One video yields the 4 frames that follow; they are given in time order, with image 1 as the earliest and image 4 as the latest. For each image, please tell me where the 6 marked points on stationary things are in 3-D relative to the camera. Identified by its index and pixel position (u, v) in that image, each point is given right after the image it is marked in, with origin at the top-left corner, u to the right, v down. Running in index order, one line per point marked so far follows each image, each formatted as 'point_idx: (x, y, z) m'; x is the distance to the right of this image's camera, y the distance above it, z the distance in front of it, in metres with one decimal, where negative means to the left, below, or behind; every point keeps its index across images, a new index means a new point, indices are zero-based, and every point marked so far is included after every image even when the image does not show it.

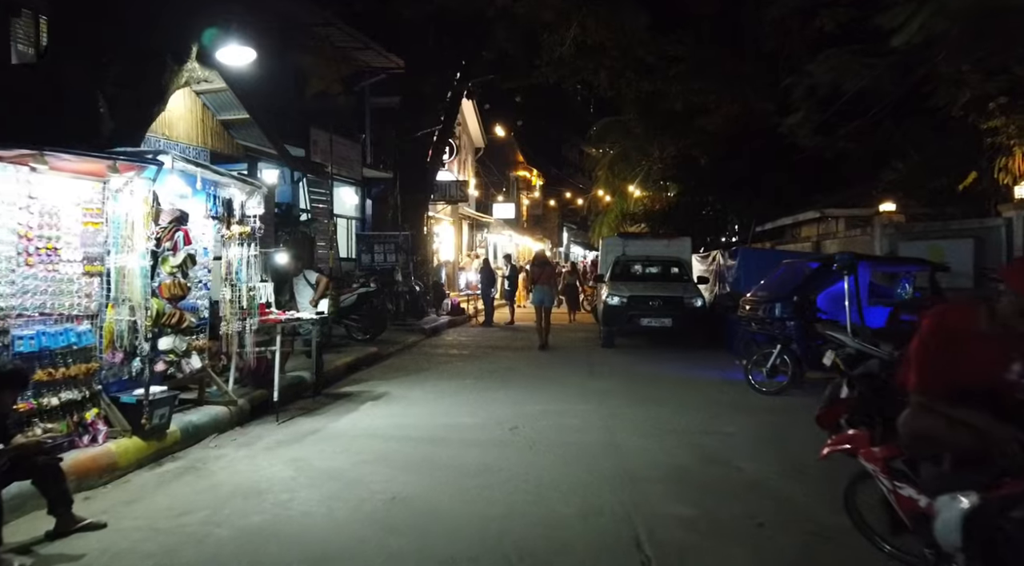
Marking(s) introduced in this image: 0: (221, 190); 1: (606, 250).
0: (-2.7, +0.9, +7.1) m
1: (+2.1, +0.7, +17.1) m
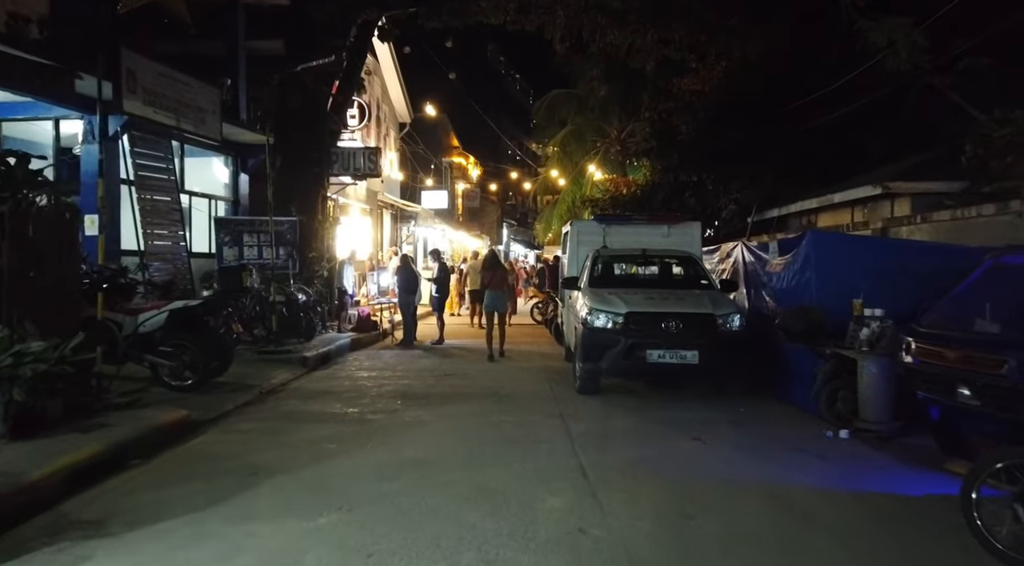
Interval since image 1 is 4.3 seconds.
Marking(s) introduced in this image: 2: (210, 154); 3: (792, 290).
0: (-3.0, +0.8, +1.3) m
1: (+1.0, +0.6, +11.7) m
2: (-6.1, +2.6, +15.3) m
3: (+3.1, -0.1, +8.5) m
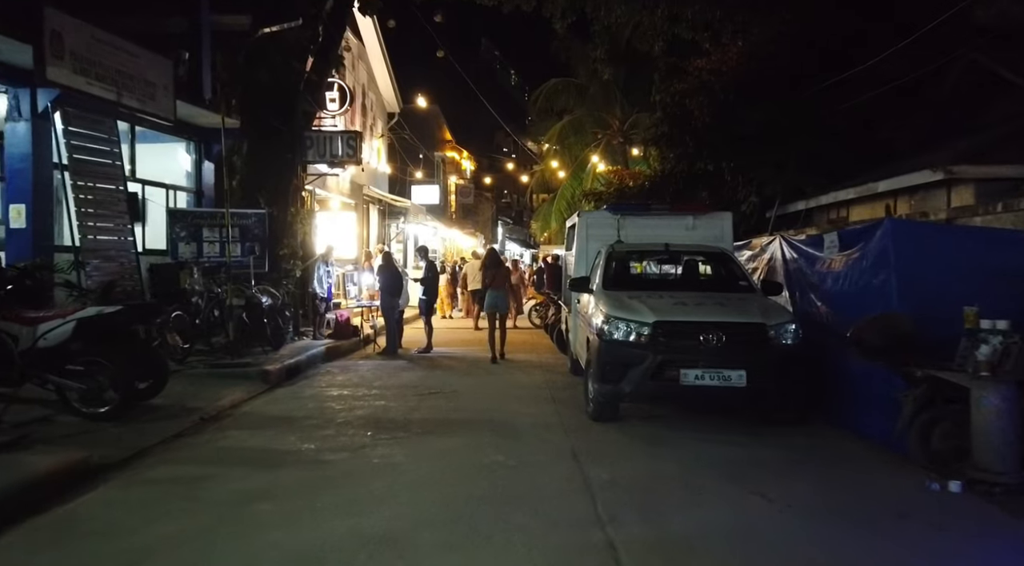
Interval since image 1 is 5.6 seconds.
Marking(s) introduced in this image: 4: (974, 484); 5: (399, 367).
0: (-3.0, +0.7, -0.5) m
1: (+1.0, +0.6, +10.0) m
2: (-6.1, +2.6, +13.5) m
3: (+3.1, -0.1, +6.8) m
4: (+3.1, -1.3, +5.1) m
5: (-1.8, -1.3, +11.8) m
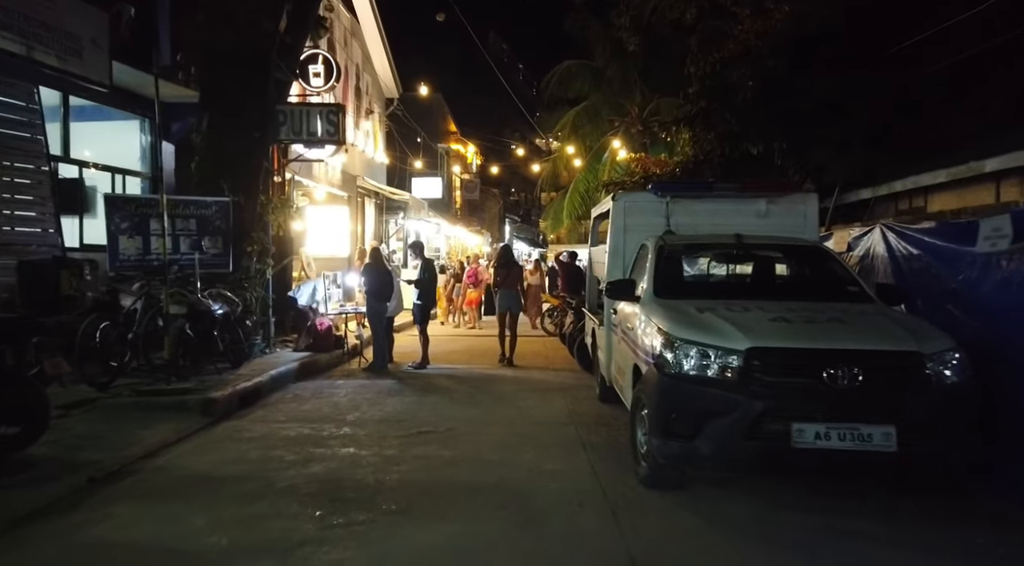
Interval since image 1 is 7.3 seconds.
0: (-2.9, +0.7, -2.7) m
1: (+1.1, +0.6, +7.7) m
2: (-5.9, +2.6, +11.3) m
3: (+3.2, -0.1, +4.5) m
4: (+3.2, -1.4, +2.8) m
5: (-1.6, -1.3, +9.5) m
